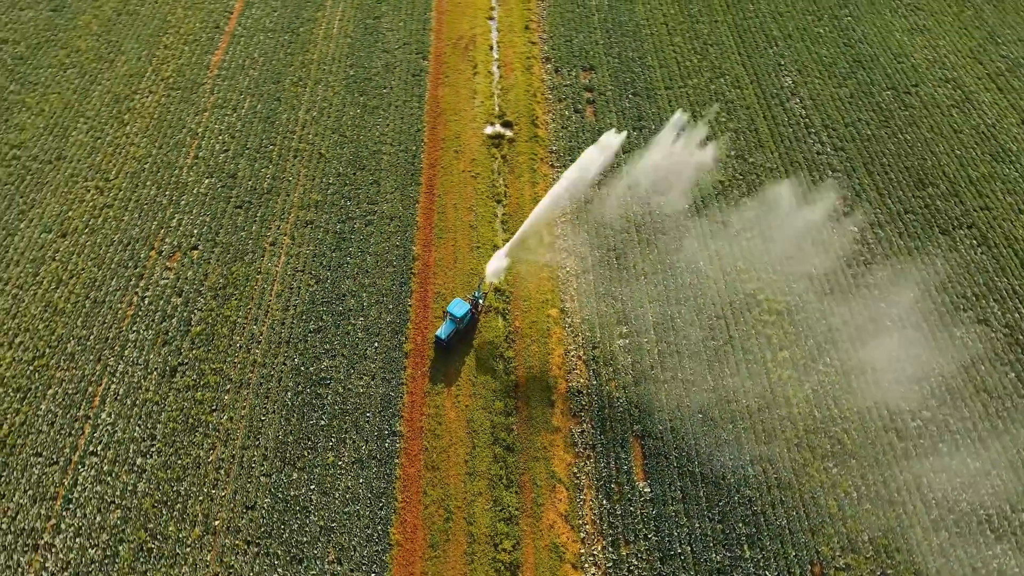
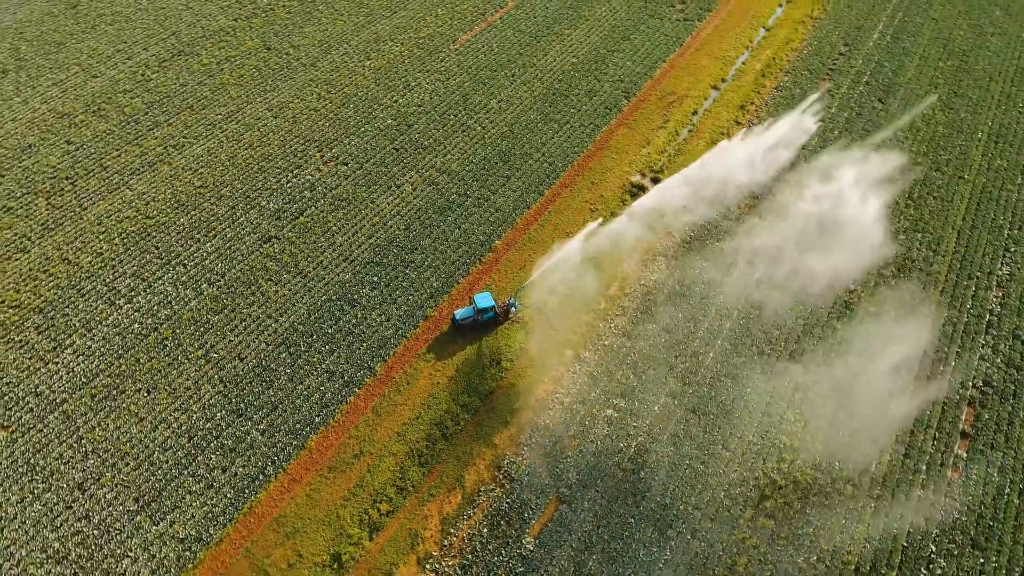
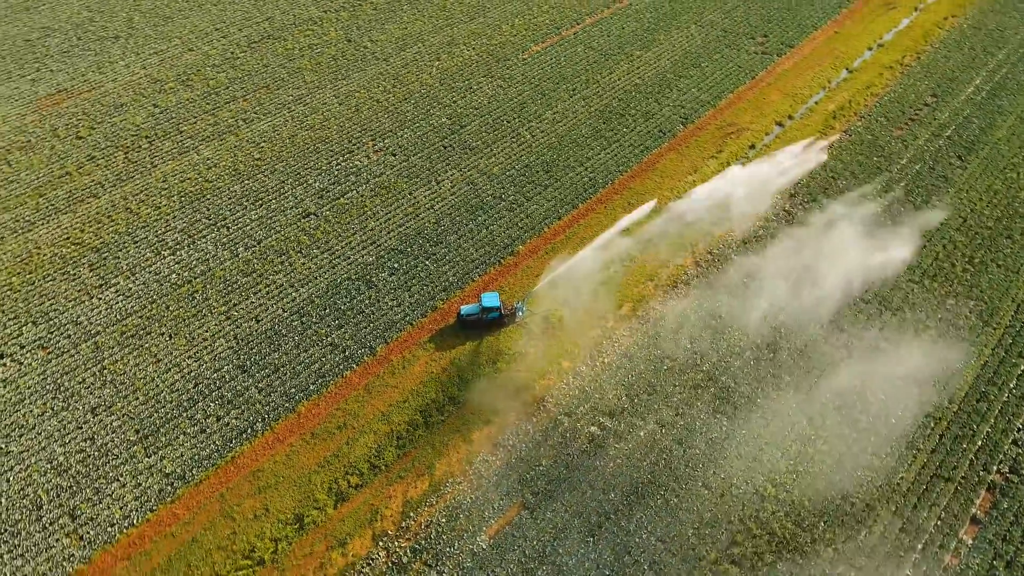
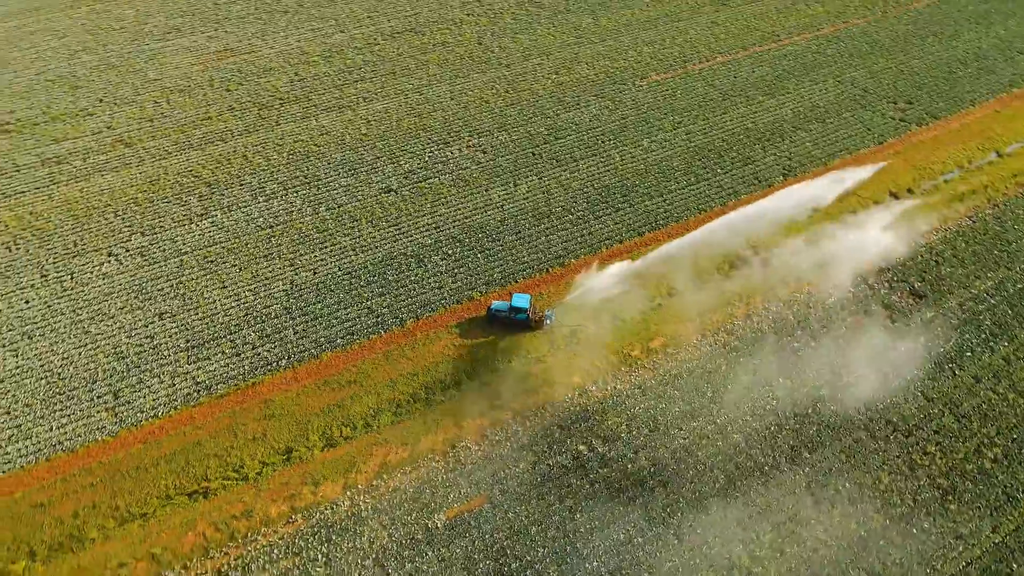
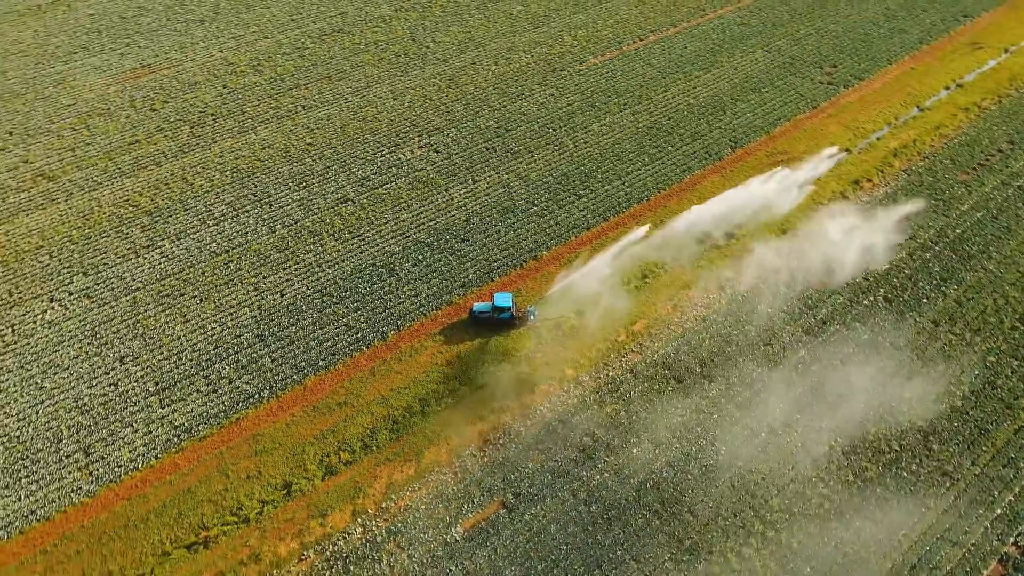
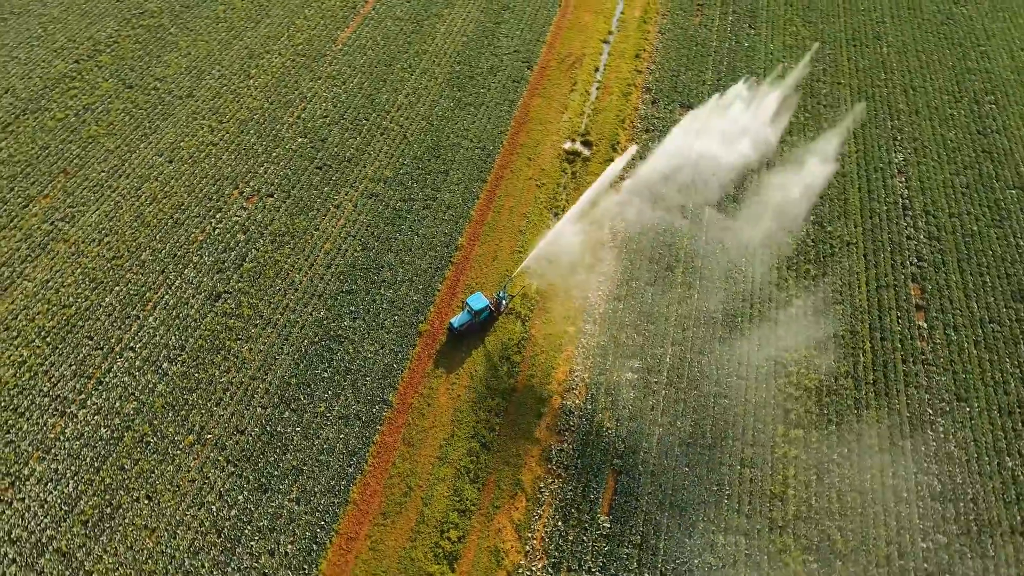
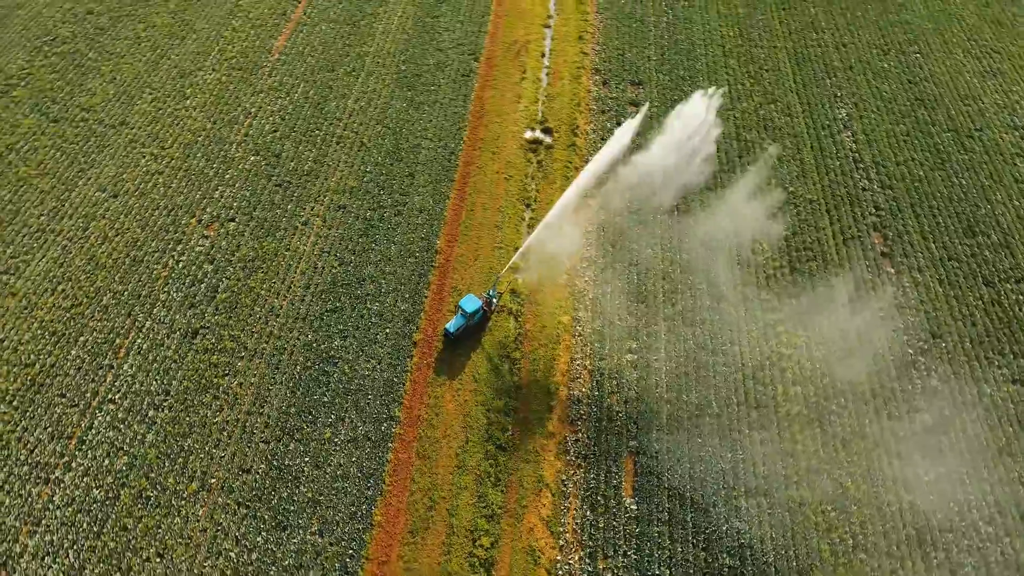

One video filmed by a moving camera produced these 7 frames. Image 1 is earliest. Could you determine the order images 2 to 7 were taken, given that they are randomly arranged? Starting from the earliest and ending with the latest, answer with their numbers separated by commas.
7, 6, 2, 3, 5, 4
